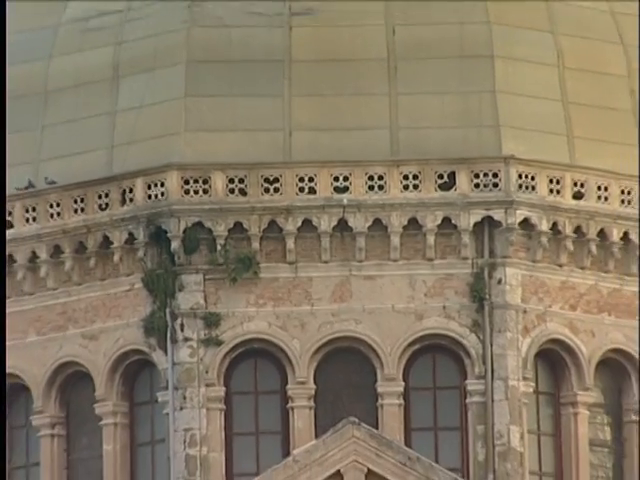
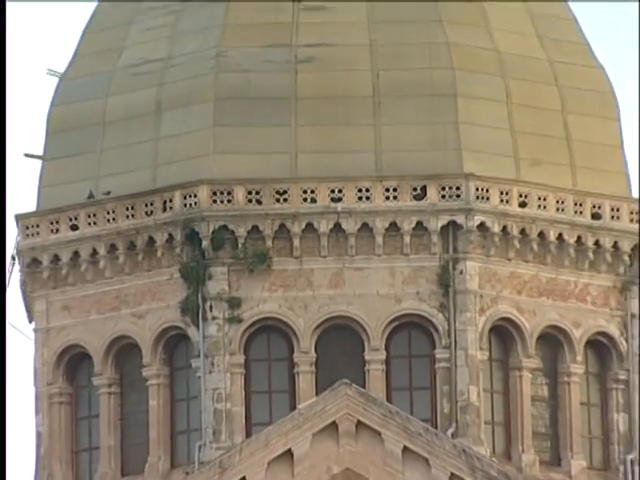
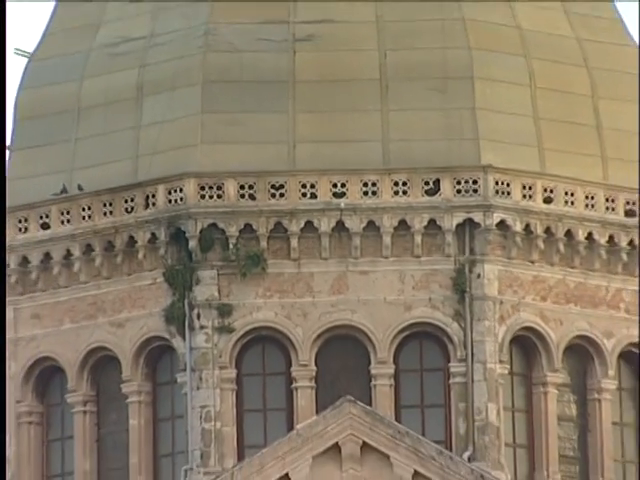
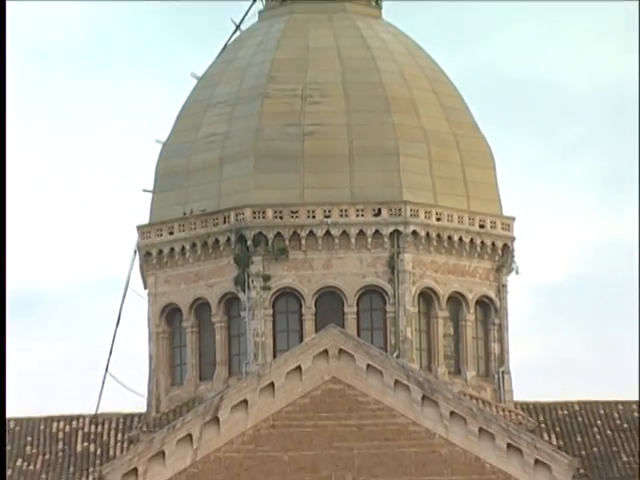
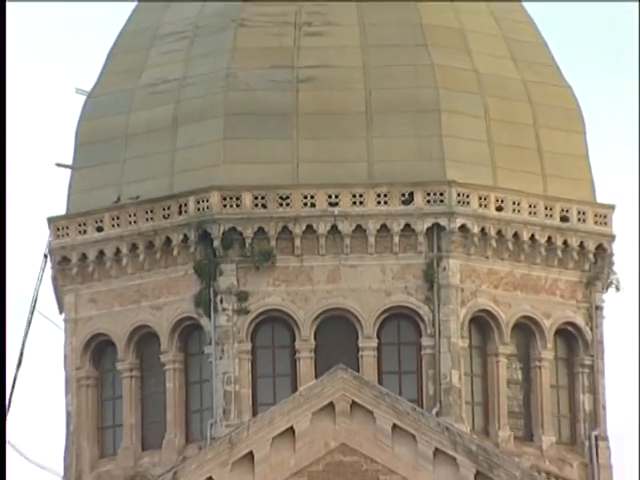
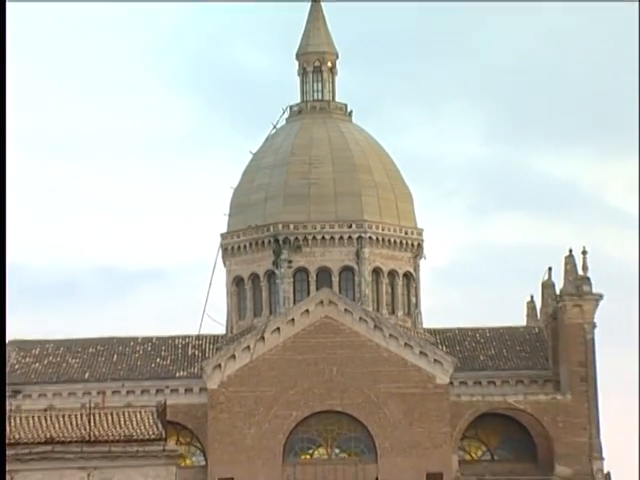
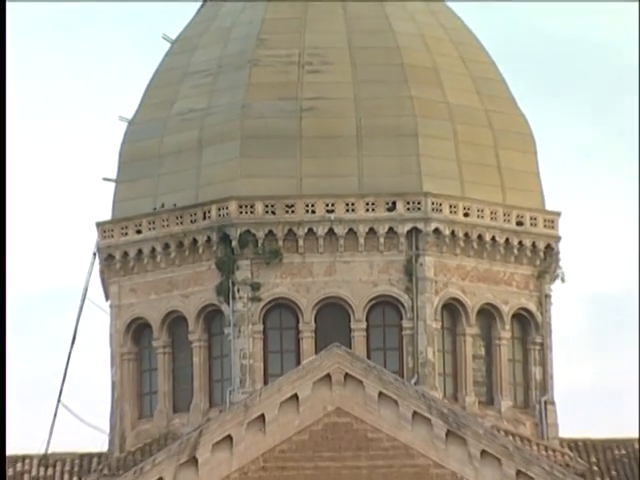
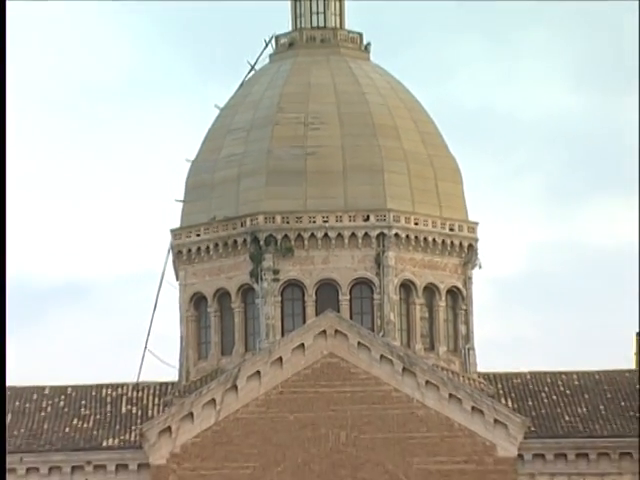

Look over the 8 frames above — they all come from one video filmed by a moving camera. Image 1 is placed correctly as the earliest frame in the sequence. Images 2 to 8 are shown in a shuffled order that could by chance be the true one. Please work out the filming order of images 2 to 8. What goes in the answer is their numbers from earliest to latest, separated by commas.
3, 2, 5, 7, 4, 8, 6
